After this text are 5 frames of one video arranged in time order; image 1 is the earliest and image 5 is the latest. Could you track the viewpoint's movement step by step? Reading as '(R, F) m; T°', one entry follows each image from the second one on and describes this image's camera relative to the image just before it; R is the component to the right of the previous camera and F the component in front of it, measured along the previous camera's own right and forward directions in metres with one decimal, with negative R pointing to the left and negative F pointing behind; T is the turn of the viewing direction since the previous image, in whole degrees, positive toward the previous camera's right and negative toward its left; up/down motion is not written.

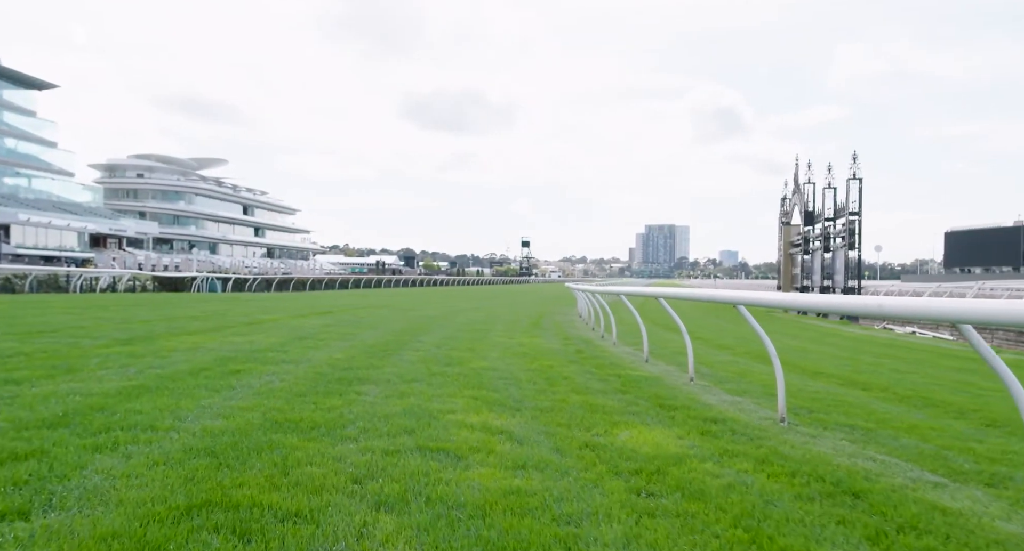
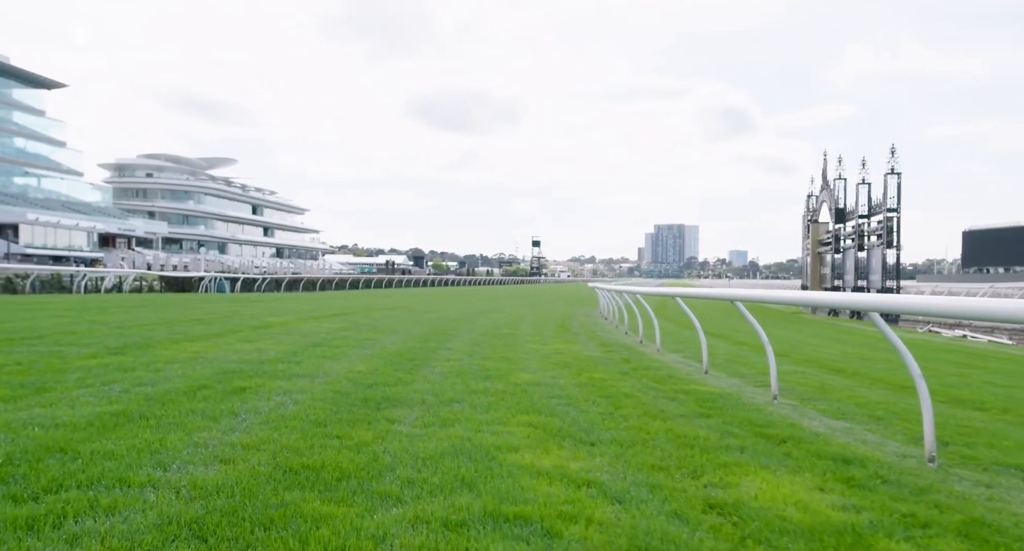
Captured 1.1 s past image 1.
(-0.3, +0.8) m; -1°
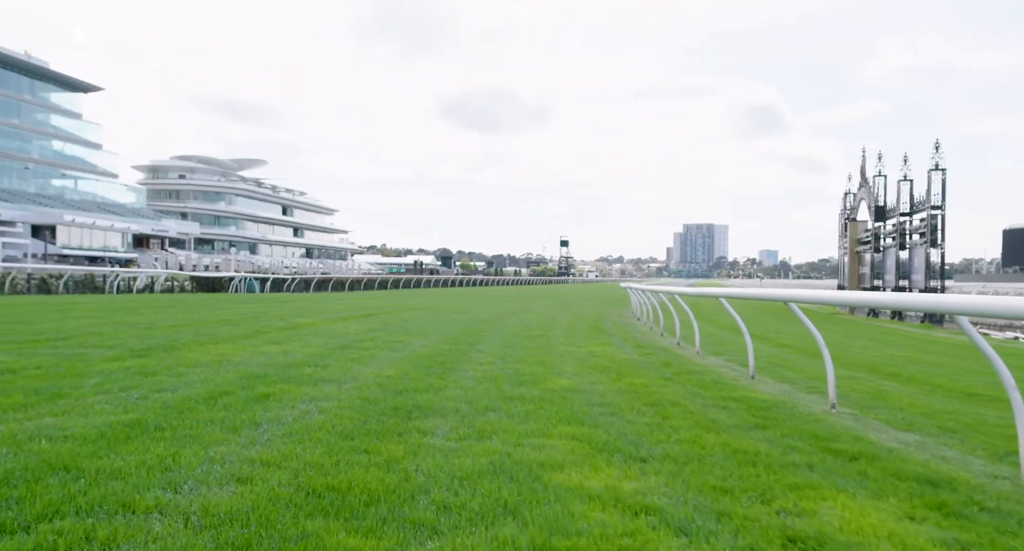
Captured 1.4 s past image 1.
(-0.1, +0.3) m; -2°
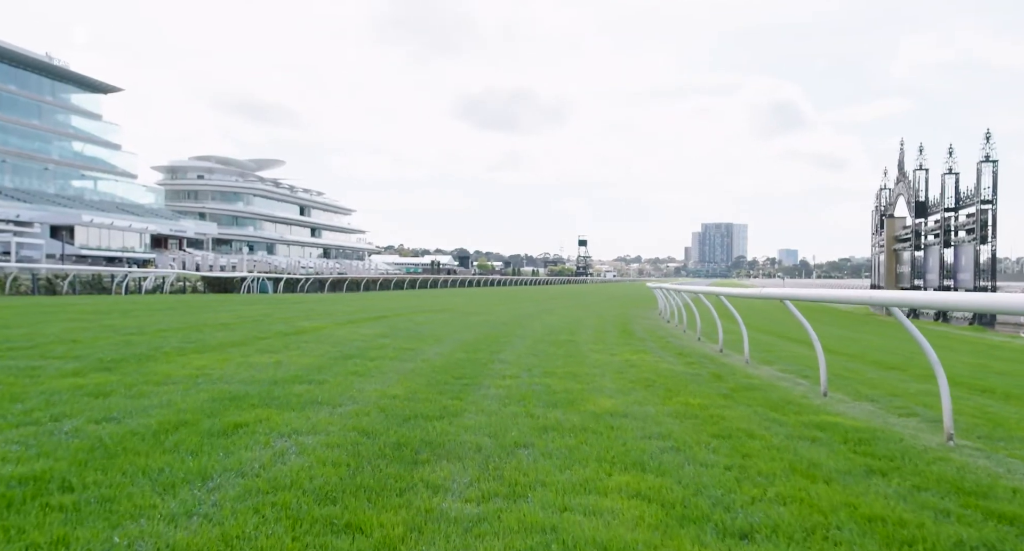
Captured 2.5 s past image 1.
(-0.1, +0.8) m; -1°
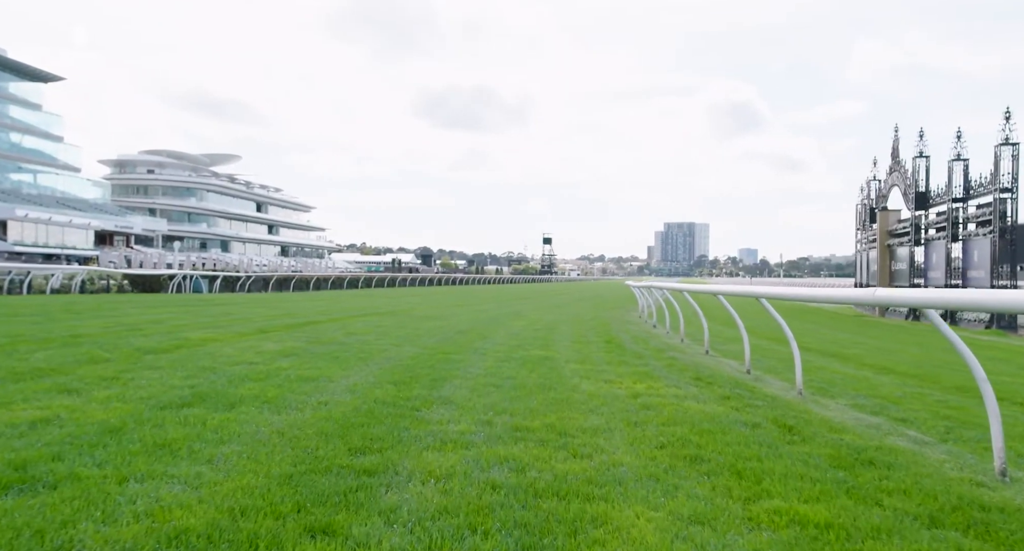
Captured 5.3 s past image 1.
(+0.1, +2.1) m; +3°
